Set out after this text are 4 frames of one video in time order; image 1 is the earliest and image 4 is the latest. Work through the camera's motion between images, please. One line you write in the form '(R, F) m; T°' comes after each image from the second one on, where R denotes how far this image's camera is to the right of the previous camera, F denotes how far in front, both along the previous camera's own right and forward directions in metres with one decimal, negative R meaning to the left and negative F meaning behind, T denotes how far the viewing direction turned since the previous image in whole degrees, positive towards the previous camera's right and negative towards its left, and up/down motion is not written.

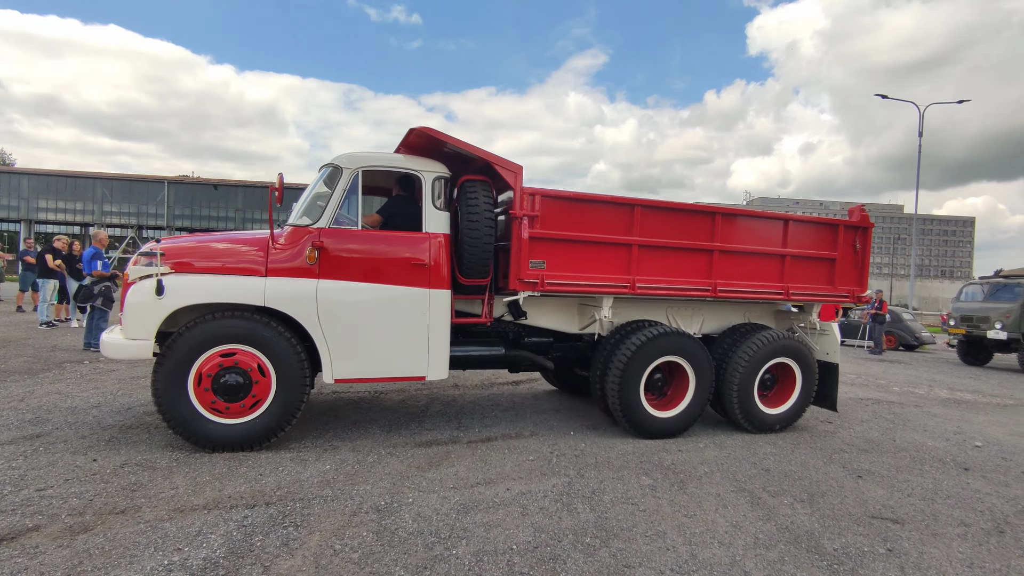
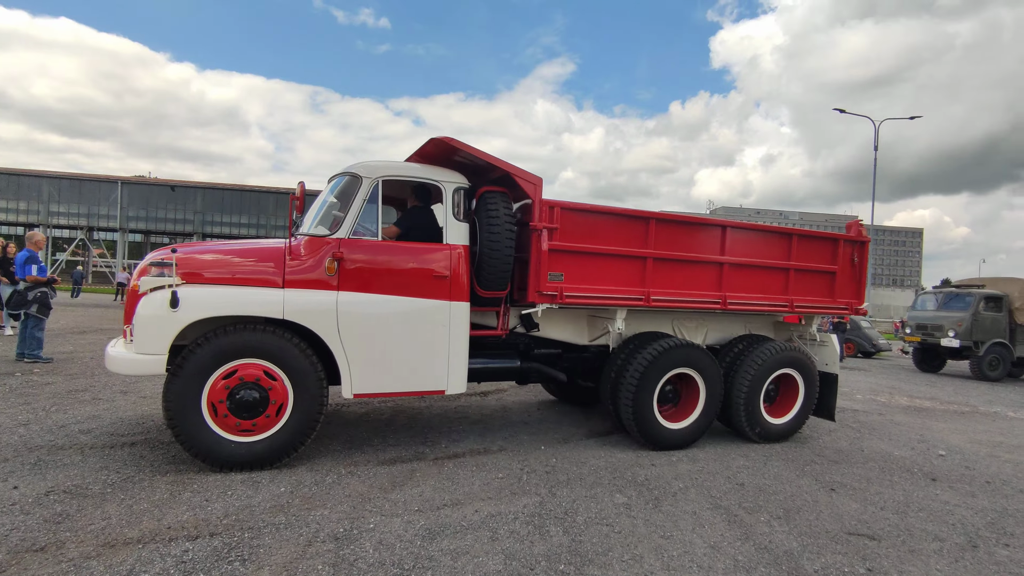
(0.0, +0.2) m; +3°
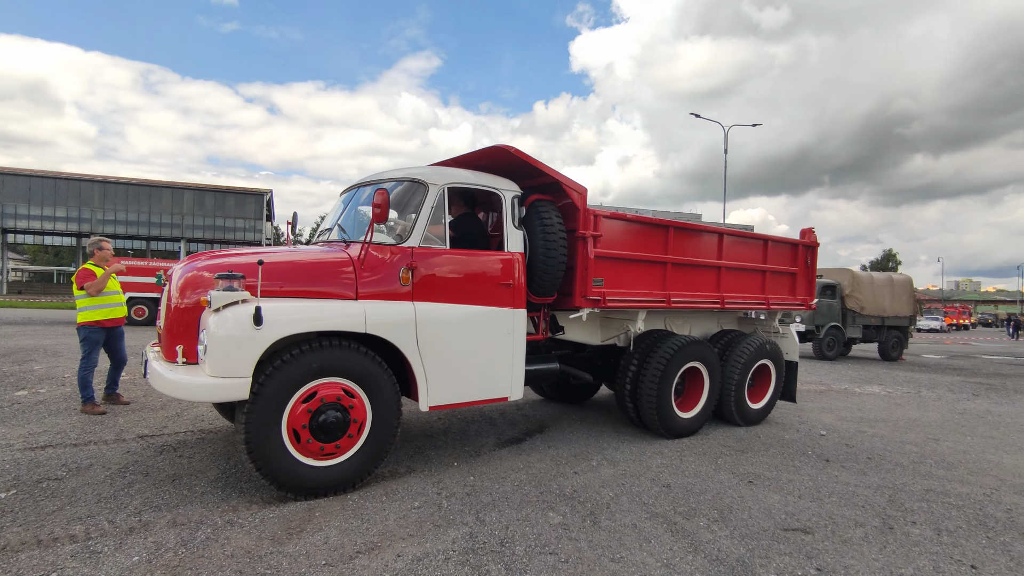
(-0.3, +0.5) m; +13°
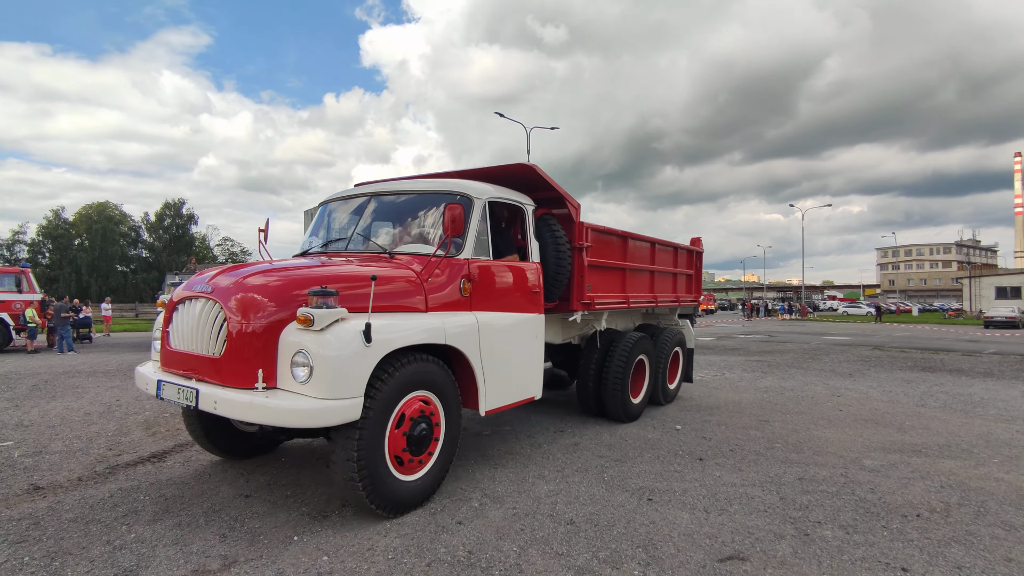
(-0.3, +1.0) m; +20°
